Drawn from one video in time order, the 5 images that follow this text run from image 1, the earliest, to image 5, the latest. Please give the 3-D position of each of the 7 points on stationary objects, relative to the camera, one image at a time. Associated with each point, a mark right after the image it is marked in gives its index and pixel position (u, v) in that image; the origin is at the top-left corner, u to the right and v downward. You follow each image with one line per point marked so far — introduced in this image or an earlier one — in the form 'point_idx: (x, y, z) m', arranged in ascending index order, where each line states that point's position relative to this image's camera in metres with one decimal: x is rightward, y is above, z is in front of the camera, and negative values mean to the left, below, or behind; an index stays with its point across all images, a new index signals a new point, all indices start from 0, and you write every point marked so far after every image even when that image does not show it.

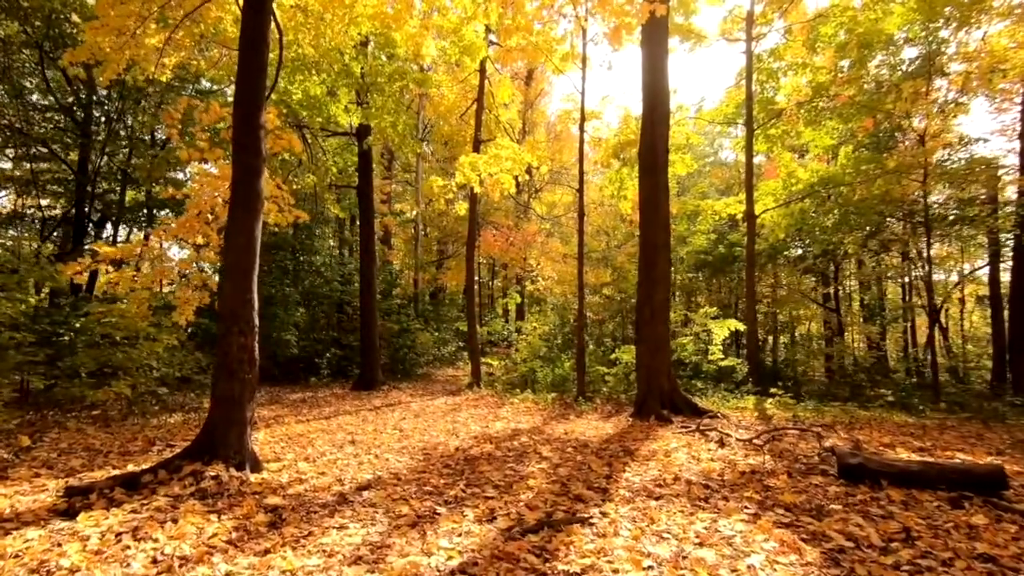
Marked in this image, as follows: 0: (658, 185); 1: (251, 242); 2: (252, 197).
0: (+2.4, +1.6, +8.7) m
1: (-2.3, +0.4, +4.6) m
2: (-2.3, +0.8, +4.7) m
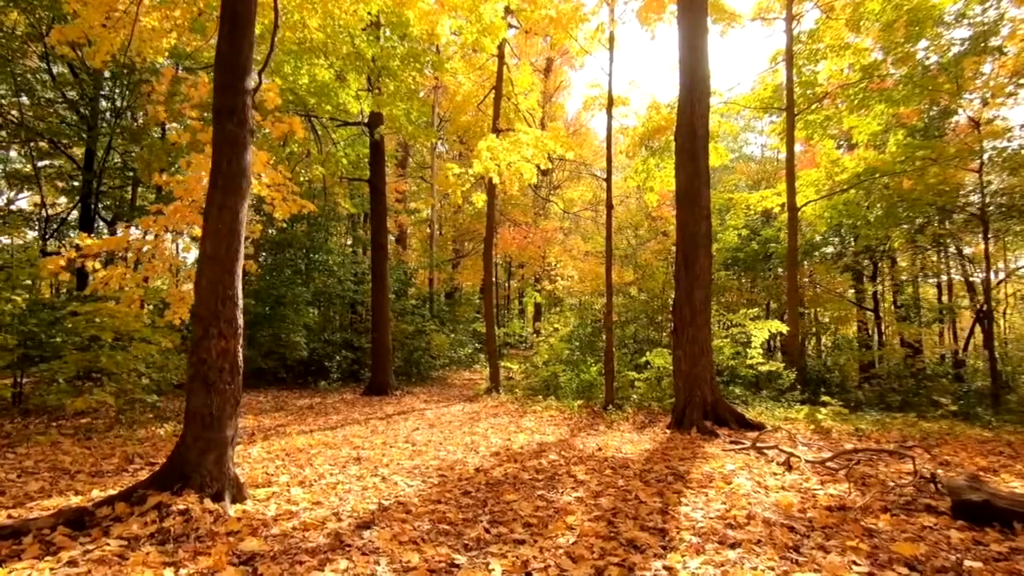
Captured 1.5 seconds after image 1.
0: (+2.7, +1.7, +7.8) m
1: (-2.1, +0.4, +3.9) m
2: (-2.0, +0.8, +3.9) m
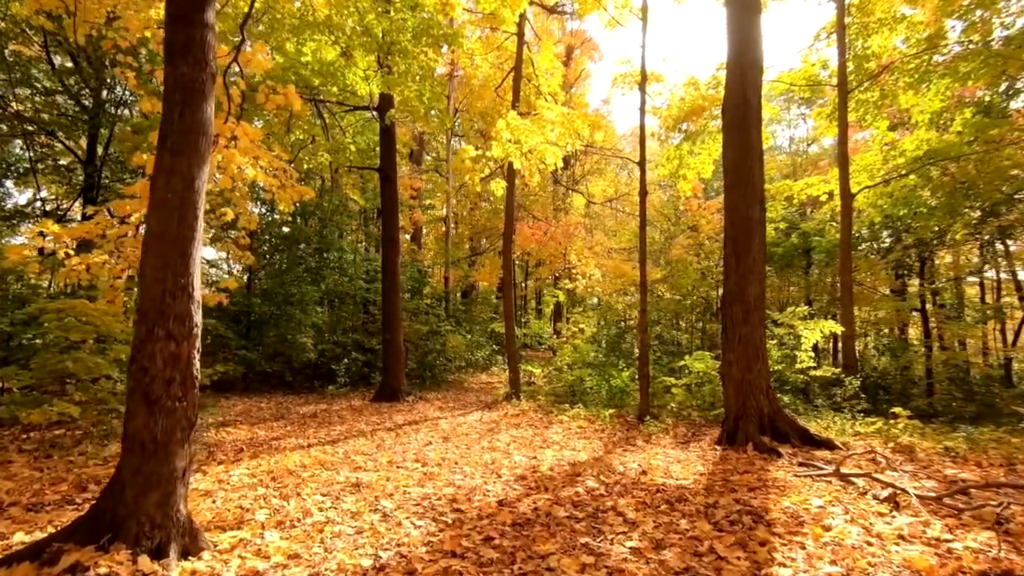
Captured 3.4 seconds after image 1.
0: (+3.1, +1.8, +6.8) m
1: (-1.9, +0.5, +3.0) m
2: (-1.8, +0.9, +3.1) m
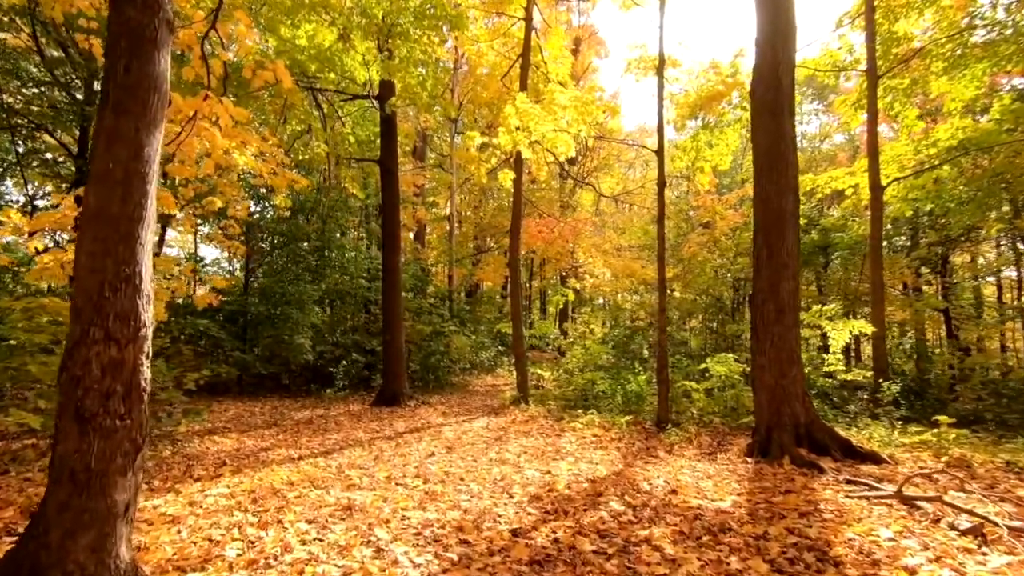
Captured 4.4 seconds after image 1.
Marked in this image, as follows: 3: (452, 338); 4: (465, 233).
0: (+3.2, +1.8, +6.2) m
1: (-1.8, +0.5, +2.5) m
2: (-1.7, +1.0, +2.5) m
3: (-1.5, -1.3, +13.5) m
4: (-1.6, +1.8, +17.9) m
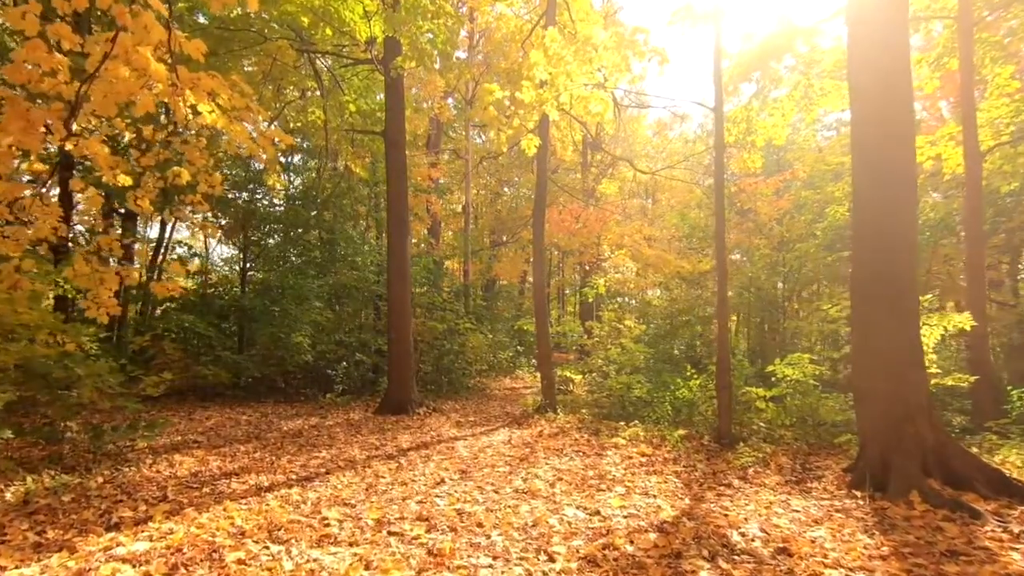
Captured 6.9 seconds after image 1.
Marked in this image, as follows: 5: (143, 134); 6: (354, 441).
0: (+3.5, +2.0, +4.8) m
1: (-1.6, +0.7, +1.2) m
2: (-1.6, +1.1, +1.2) m
3: (-1.0, -1.1, +12.2) m
4: (-1.0, +2.0, +16.6) m
5: (-3.6, +1.5, +5.2) m
6: (-1.9, -1.9, +6.5) m
